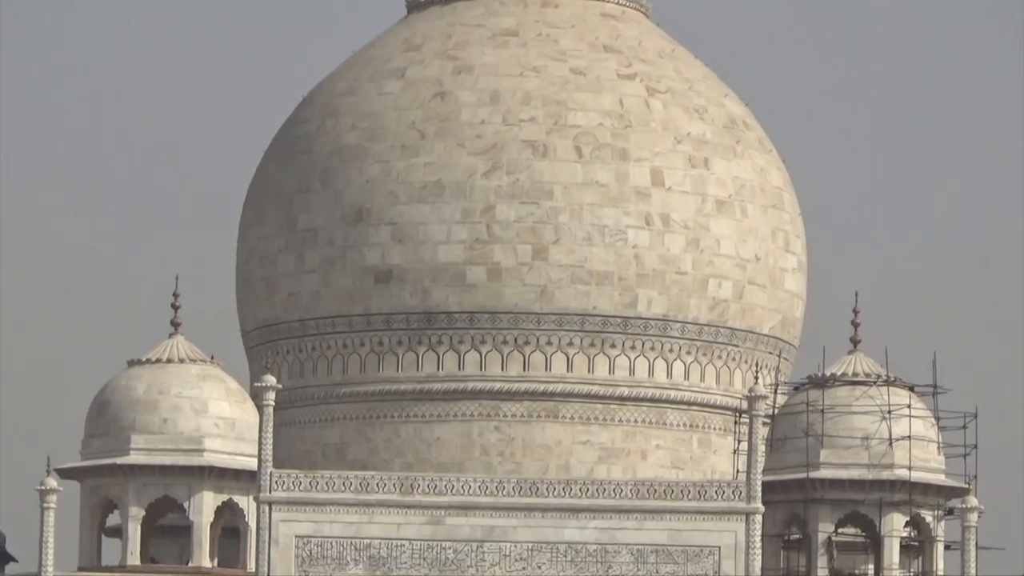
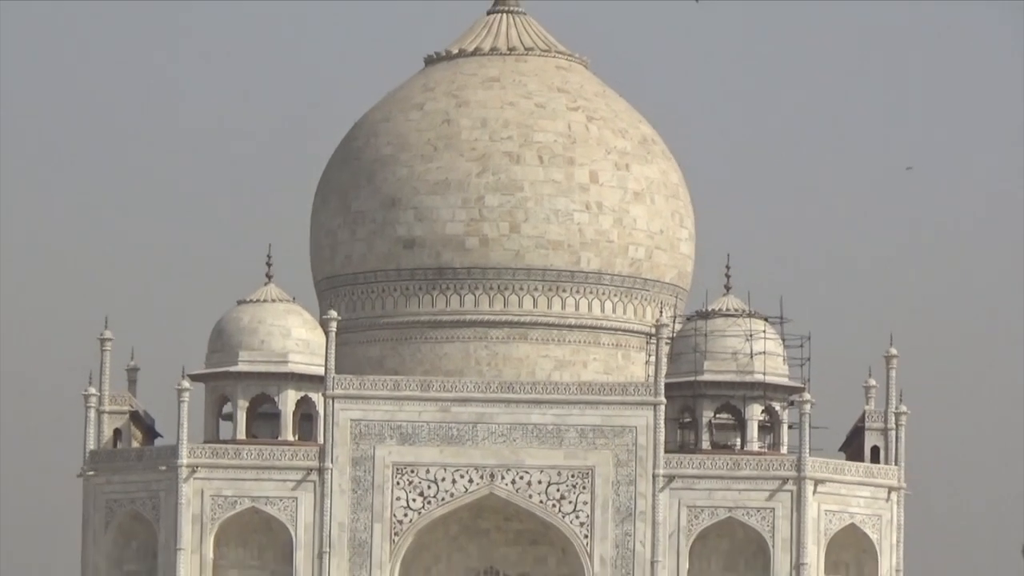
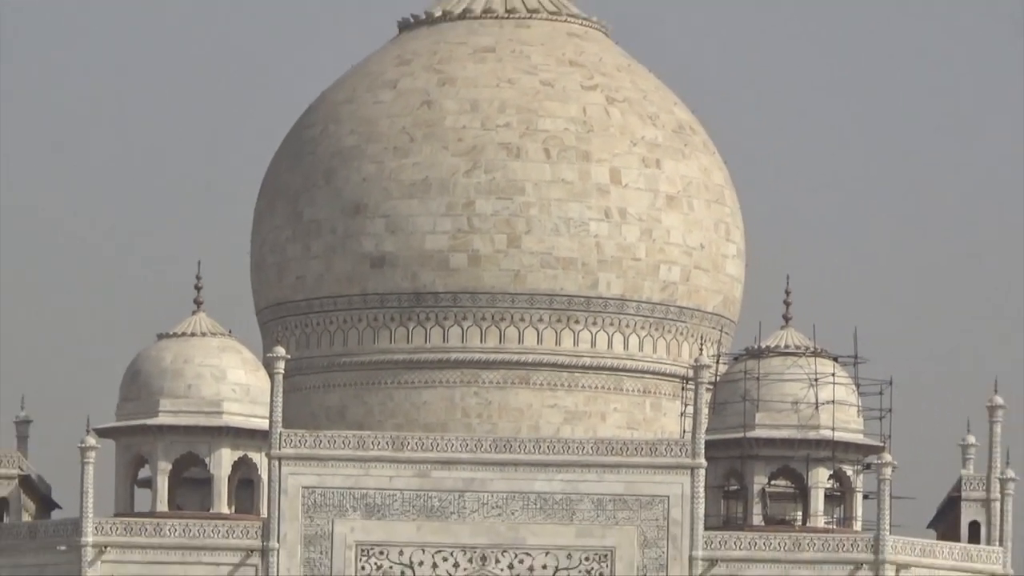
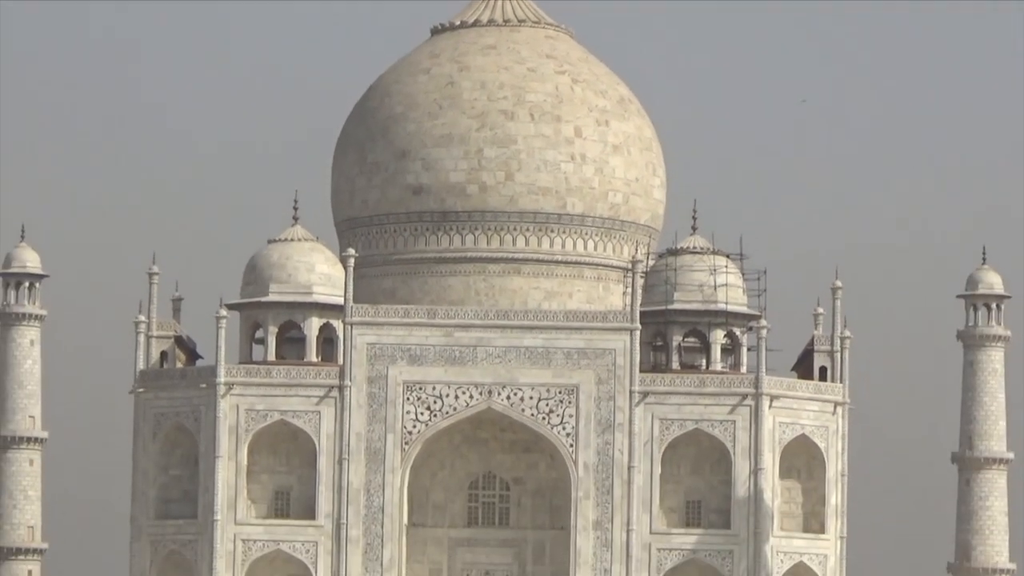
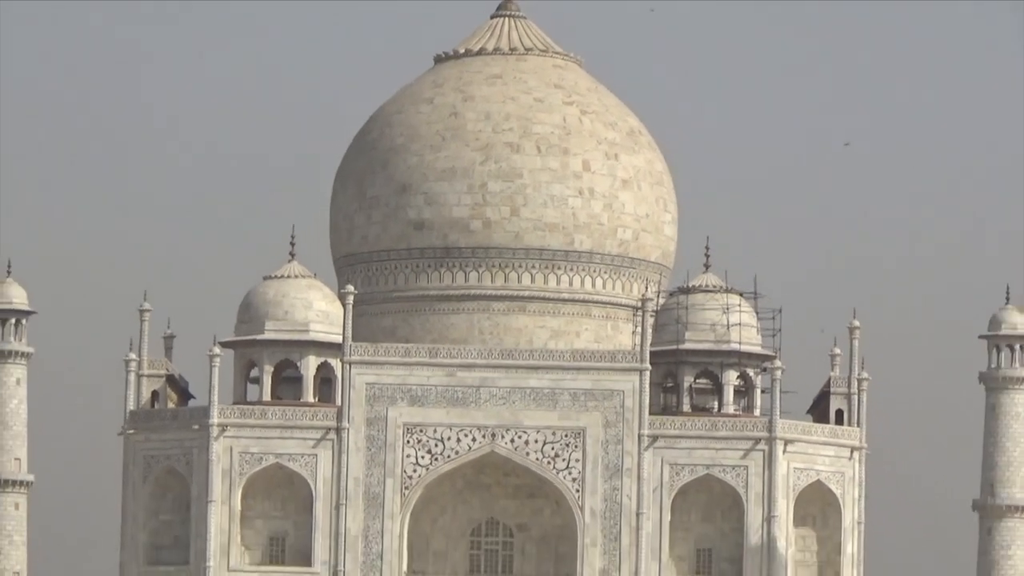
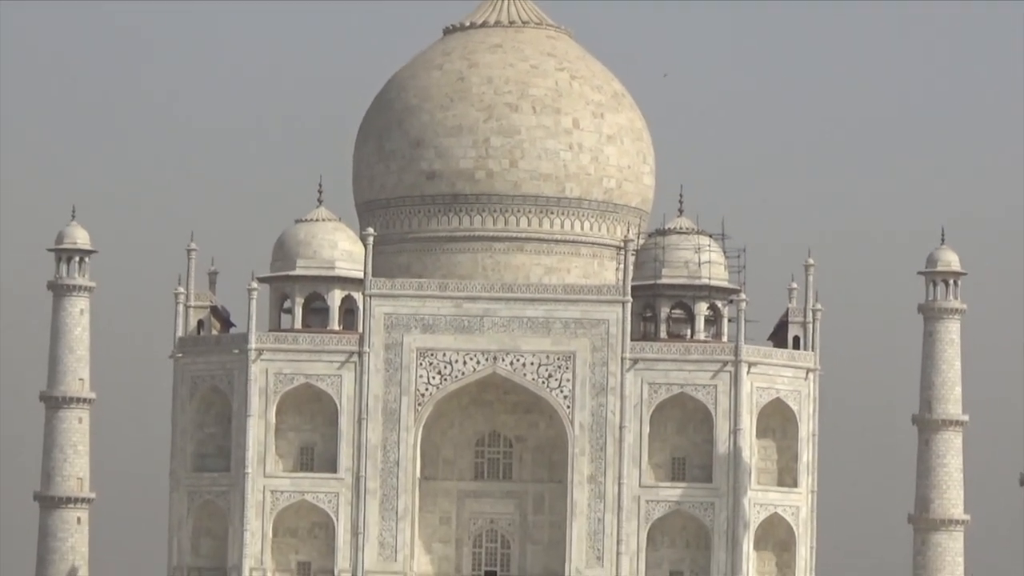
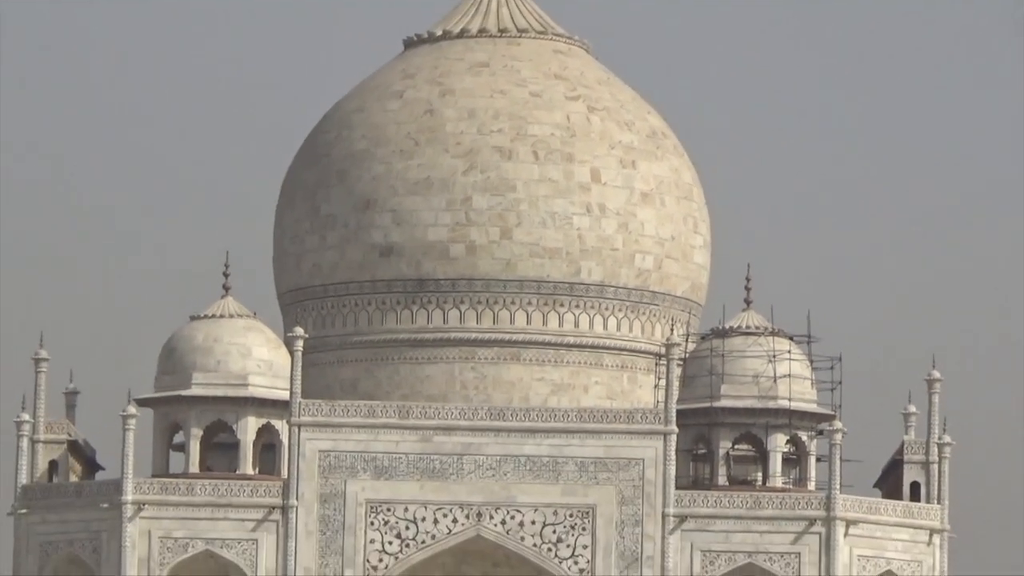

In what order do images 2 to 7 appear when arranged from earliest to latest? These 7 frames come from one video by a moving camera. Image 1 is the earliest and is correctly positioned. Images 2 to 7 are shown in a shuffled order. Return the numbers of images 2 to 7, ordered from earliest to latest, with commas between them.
3, 7, 2, 5, 4, 6
